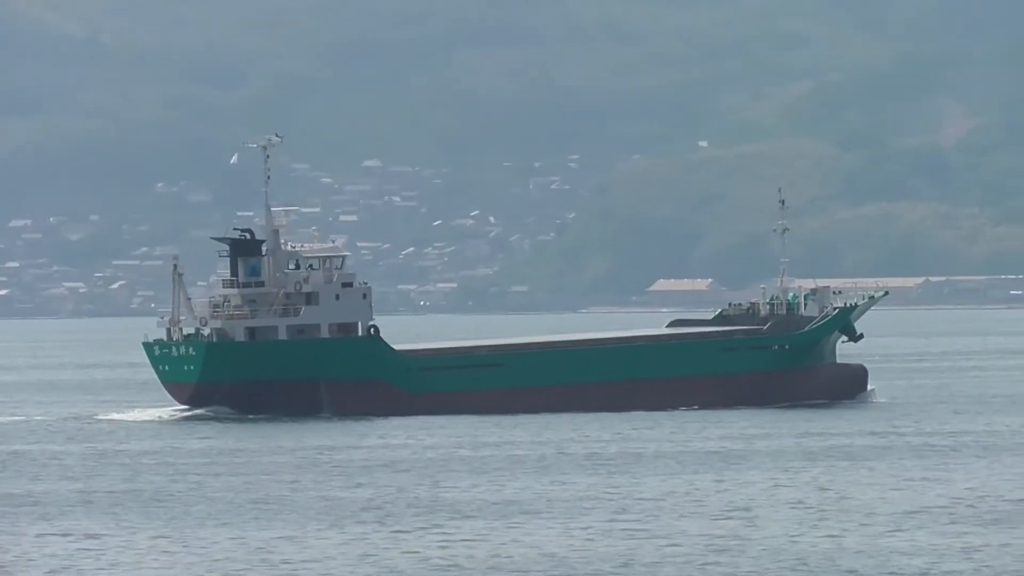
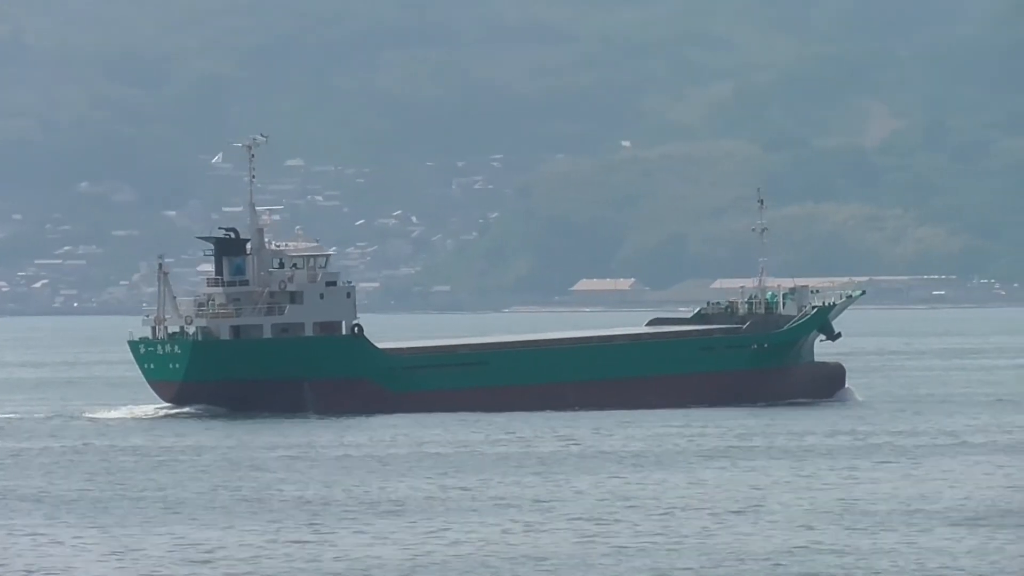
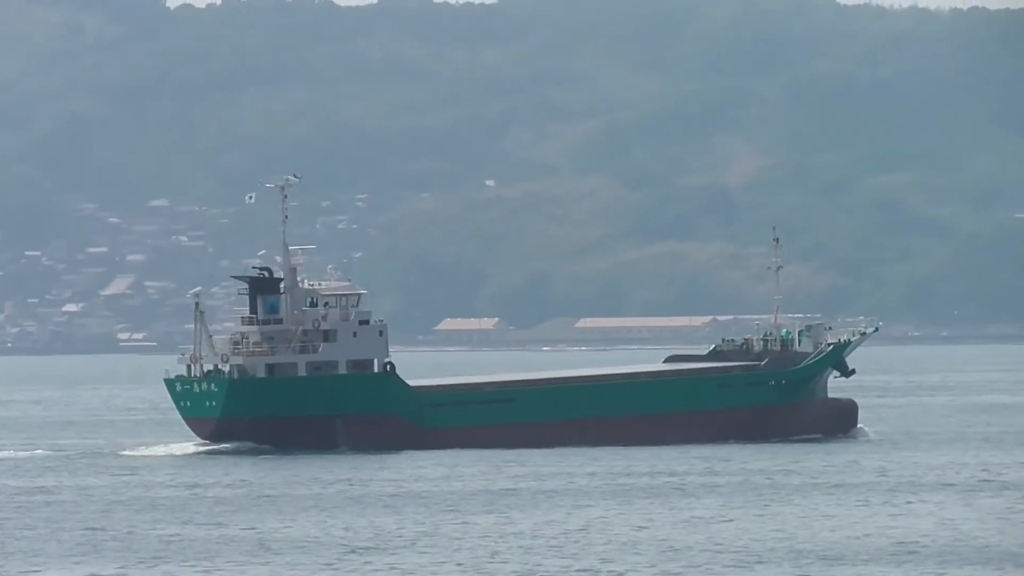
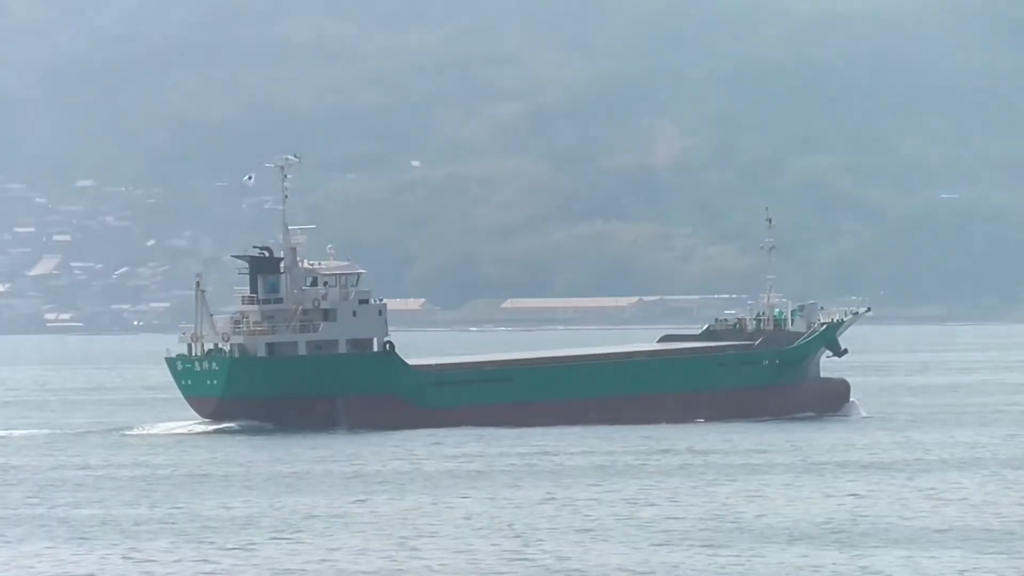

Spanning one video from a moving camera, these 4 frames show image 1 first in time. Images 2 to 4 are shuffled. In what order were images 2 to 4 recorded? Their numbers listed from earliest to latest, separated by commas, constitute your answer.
2, 3, 4
